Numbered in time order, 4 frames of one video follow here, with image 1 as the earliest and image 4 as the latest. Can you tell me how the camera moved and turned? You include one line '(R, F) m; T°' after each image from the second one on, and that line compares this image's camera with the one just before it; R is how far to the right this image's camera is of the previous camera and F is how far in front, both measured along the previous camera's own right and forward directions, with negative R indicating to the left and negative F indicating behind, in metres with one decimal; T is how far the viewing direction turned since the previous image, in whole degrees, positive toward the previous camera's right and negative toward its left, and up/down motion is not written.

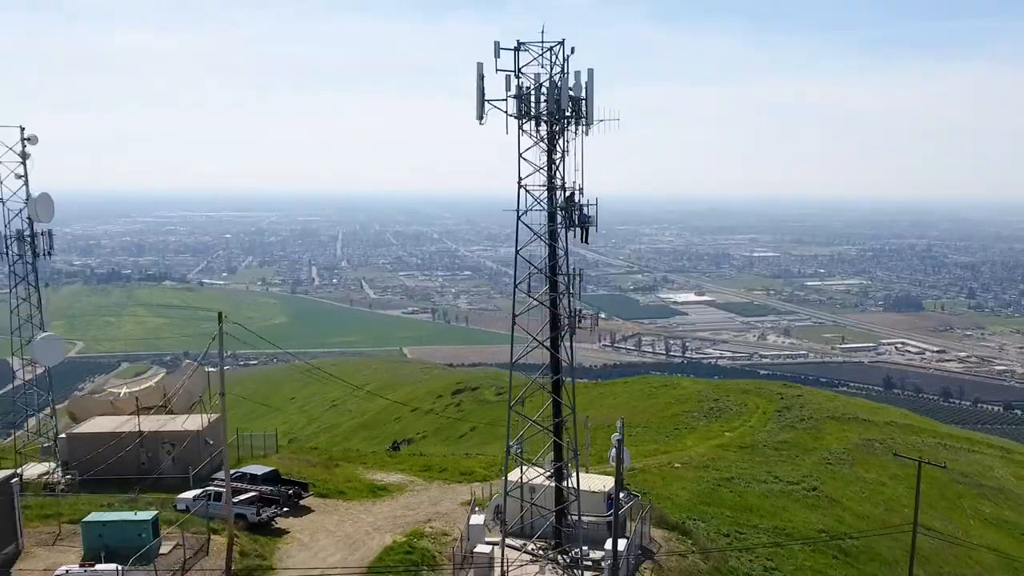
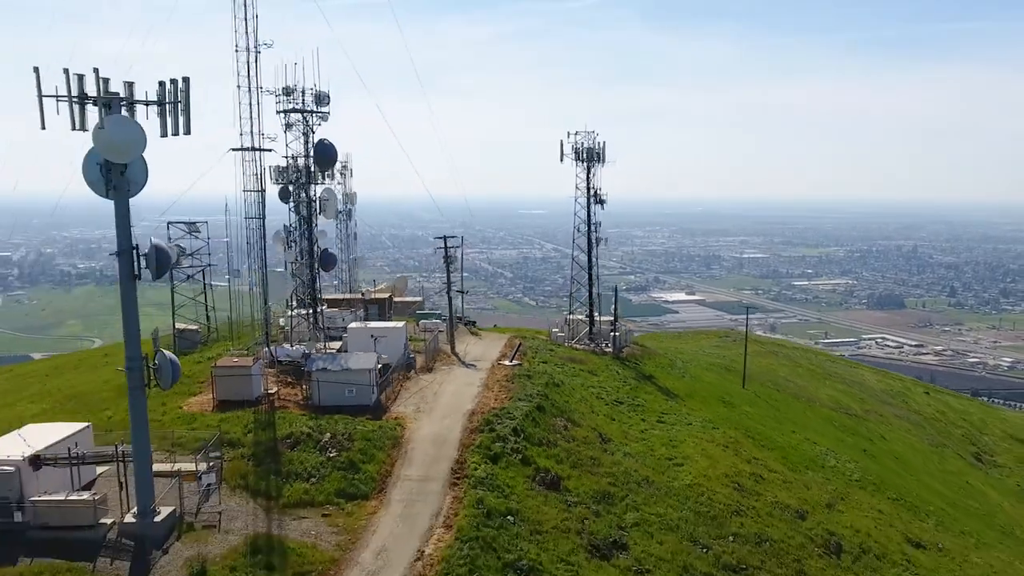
(-3.3, -22.5) m; +1°
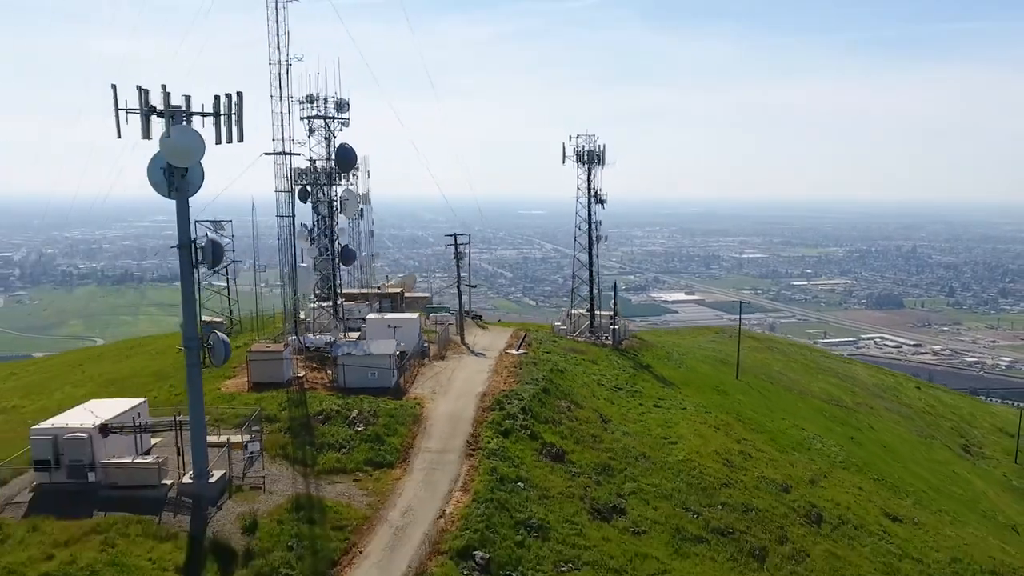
(-0.3, -2.0) m; 0°
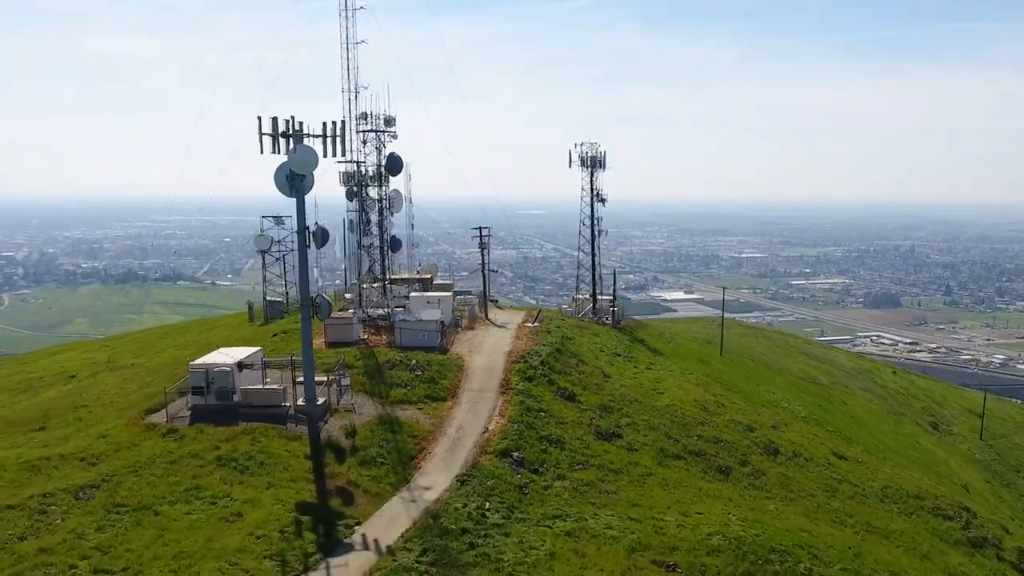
(-0.8, -6.2) m; 0°
